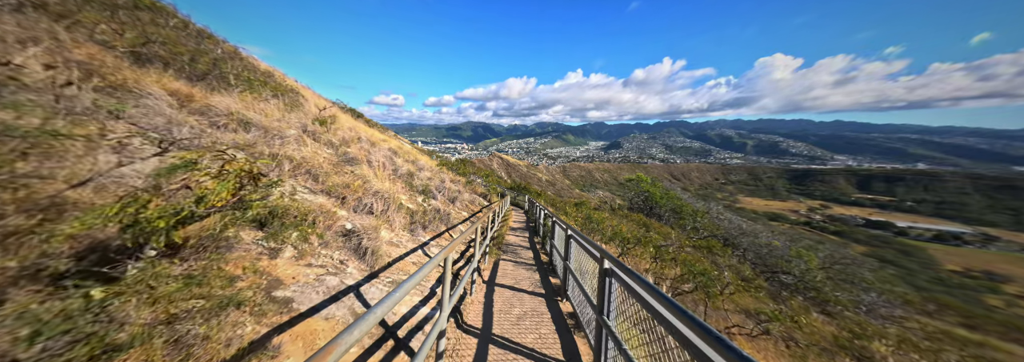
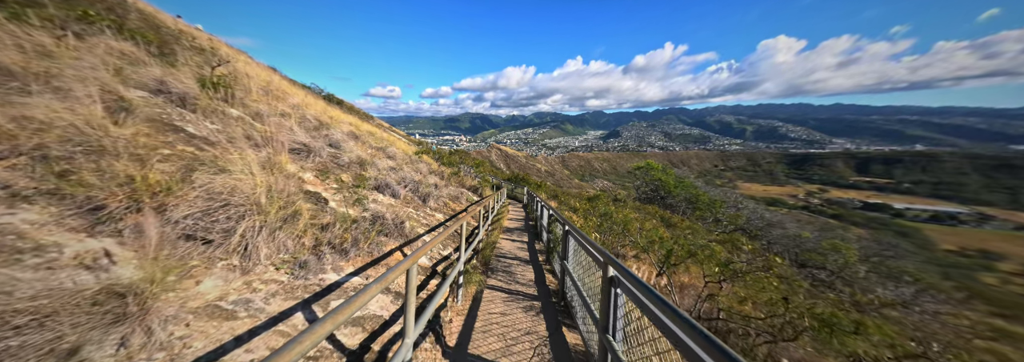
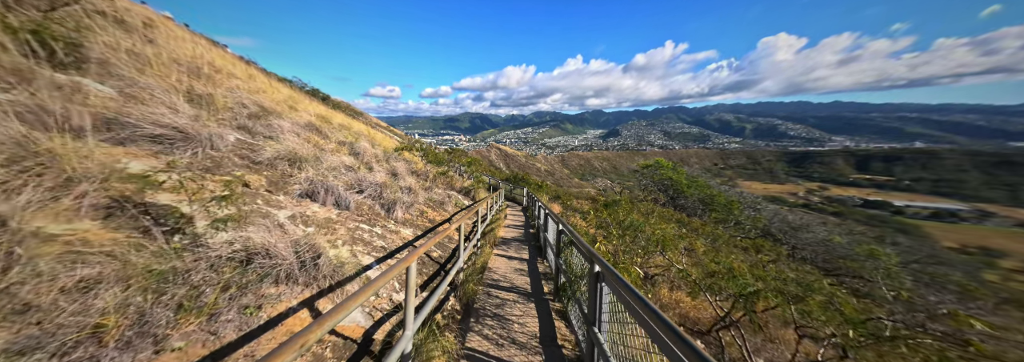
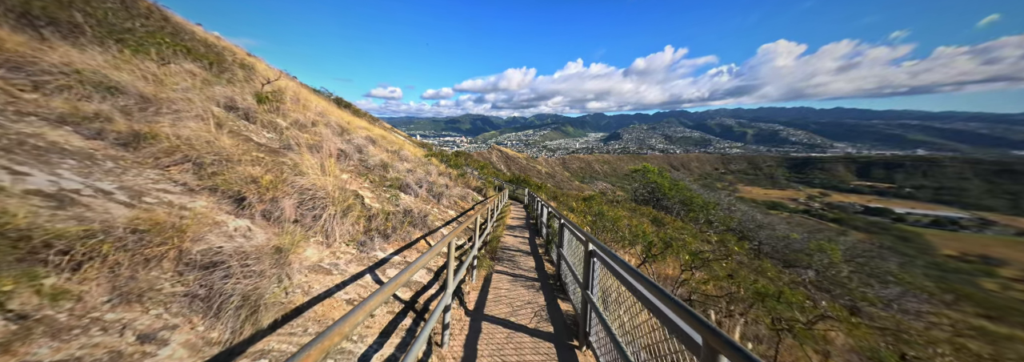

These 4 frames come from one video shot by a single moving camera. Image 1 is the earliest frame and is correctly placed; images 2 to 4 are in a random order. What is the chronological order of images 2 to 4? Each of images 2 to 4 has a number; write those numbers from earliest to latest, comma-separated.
4, 2, 3
